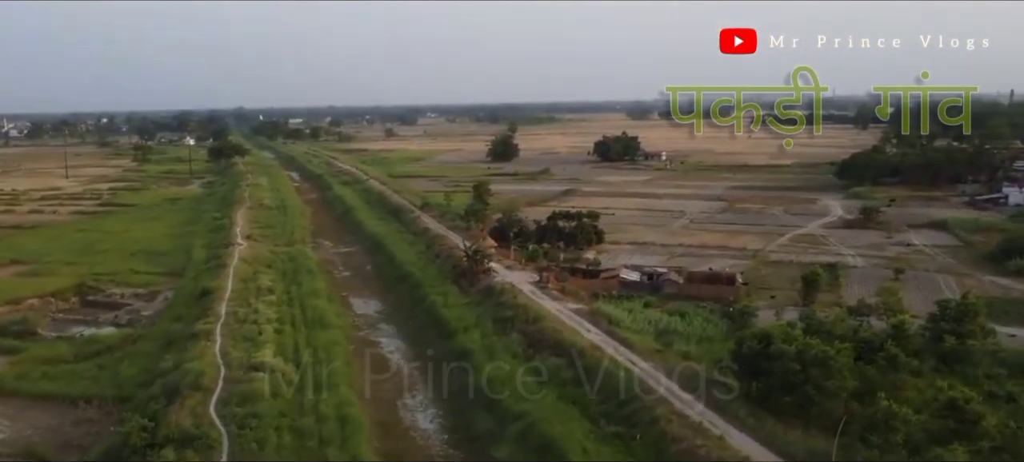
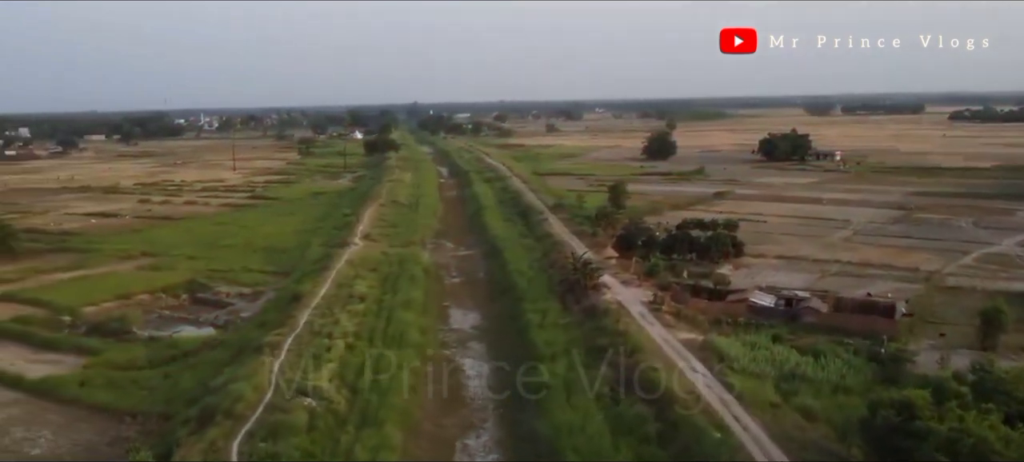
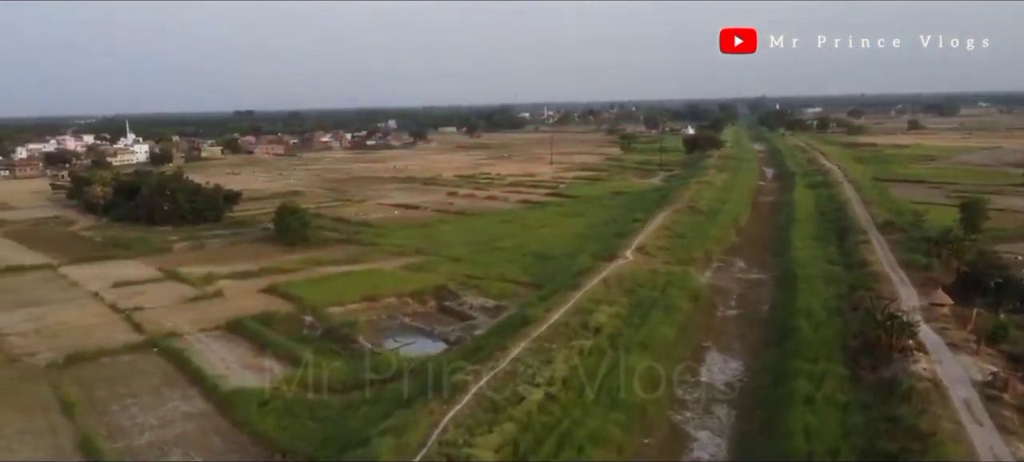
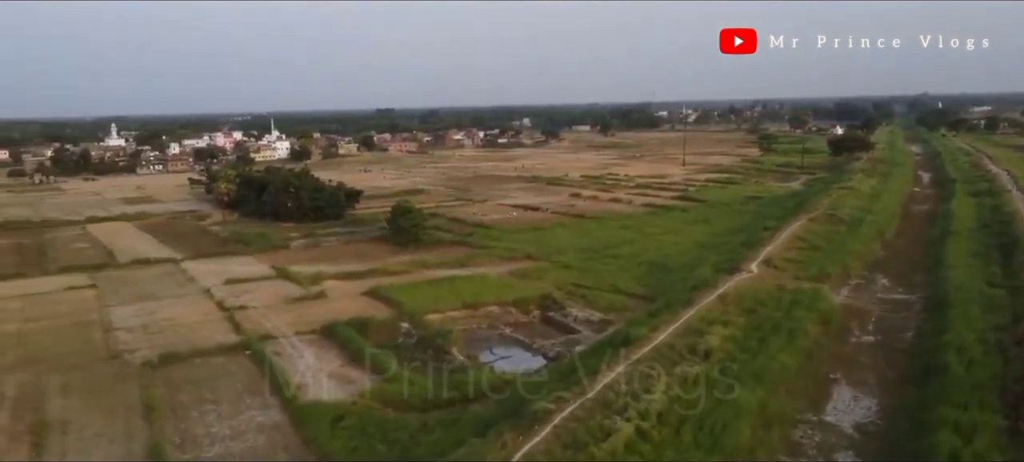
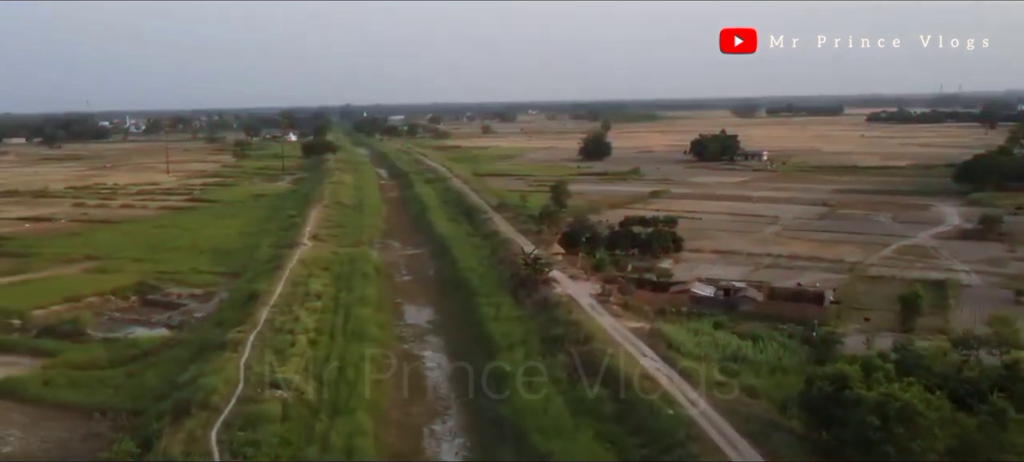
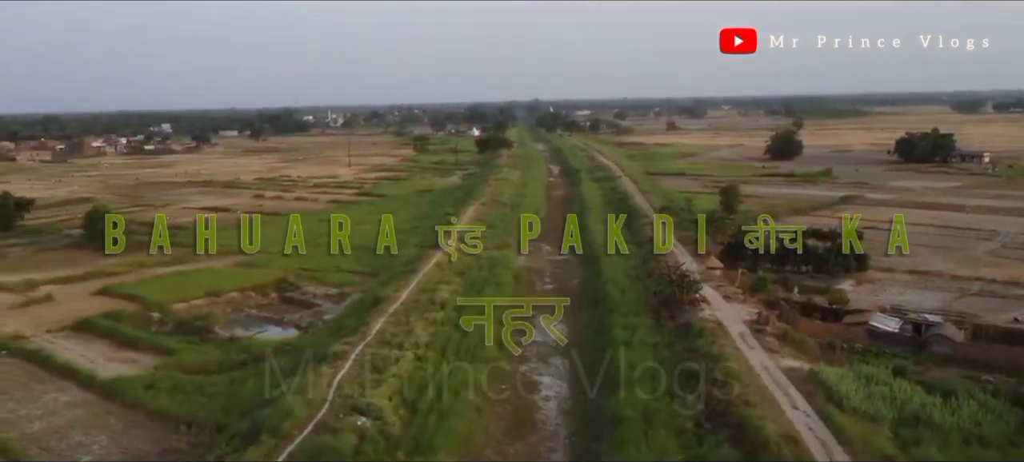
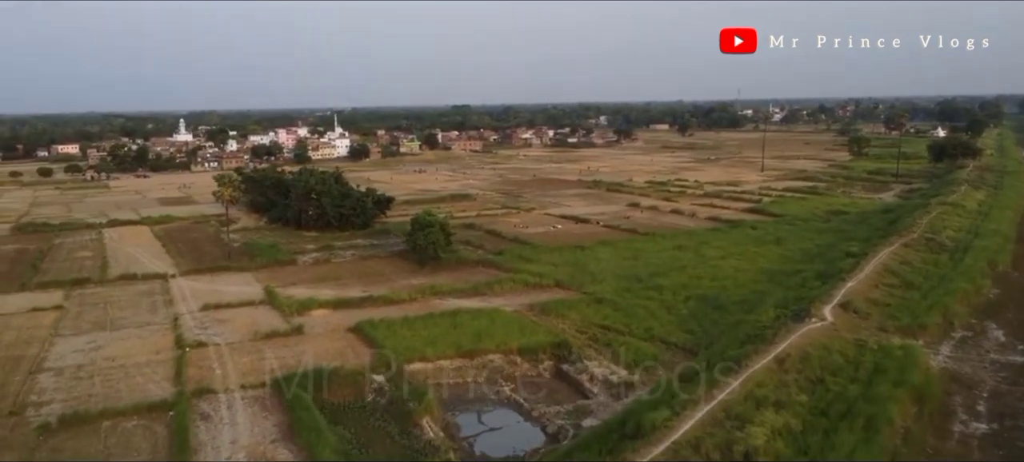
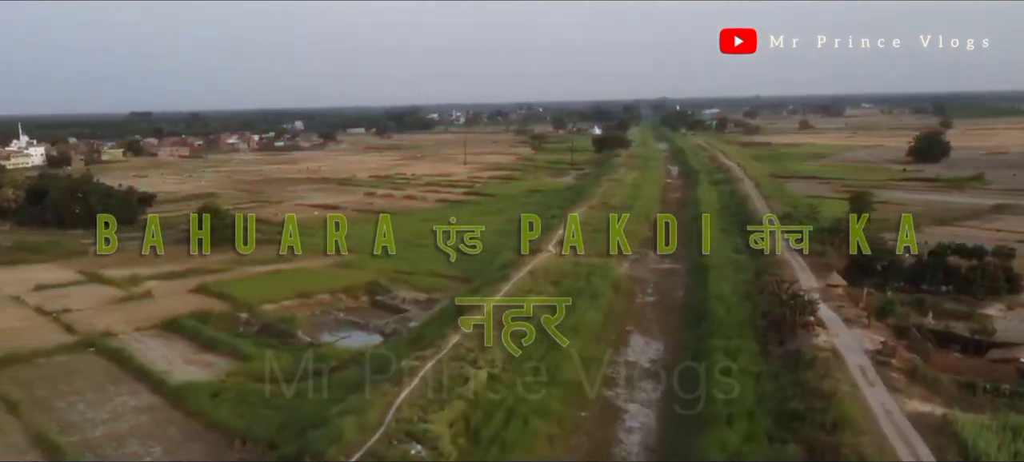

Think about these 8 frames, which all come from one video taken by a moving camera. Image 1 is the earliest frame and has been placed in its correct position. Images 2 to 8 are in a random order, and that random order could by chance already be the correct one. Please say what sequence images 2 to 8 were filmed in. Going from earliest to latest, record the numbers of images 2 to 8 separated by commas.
5, 2, 6, 8, 3, 4, 7
